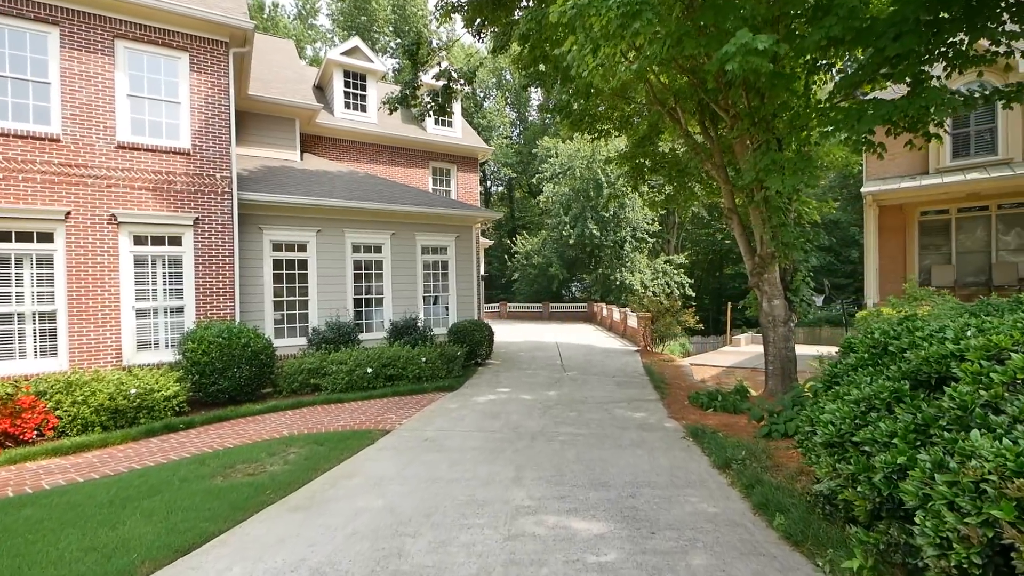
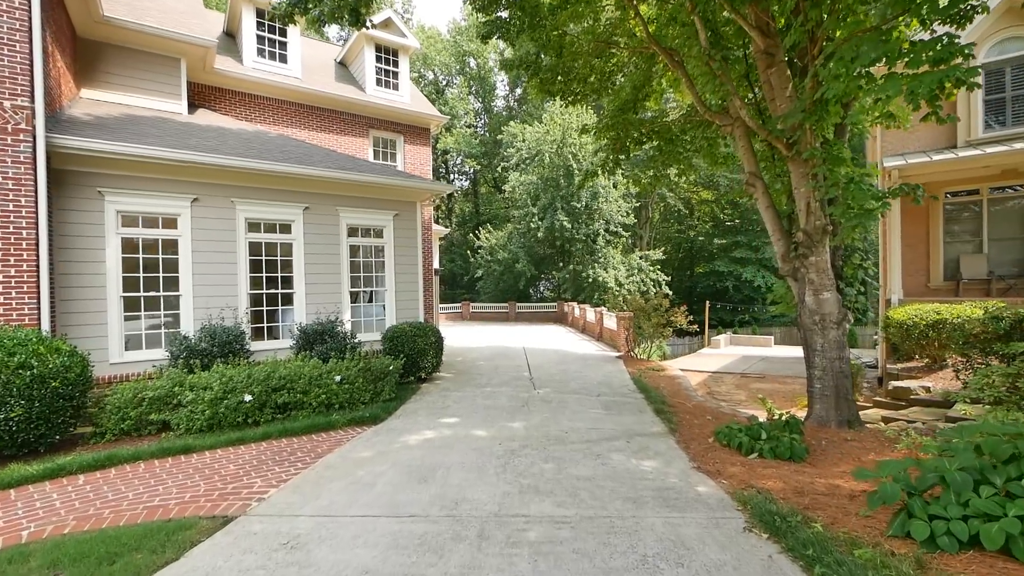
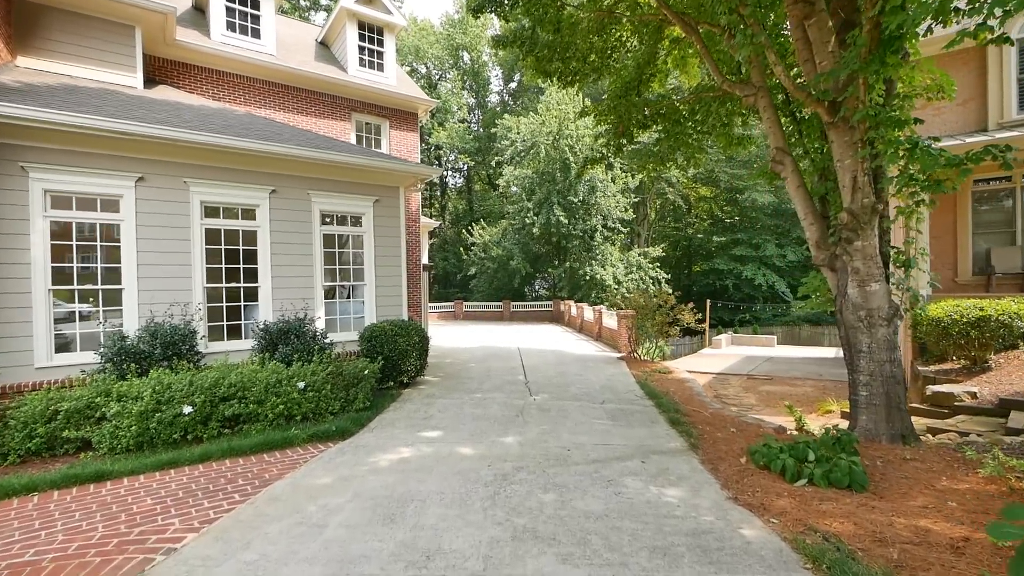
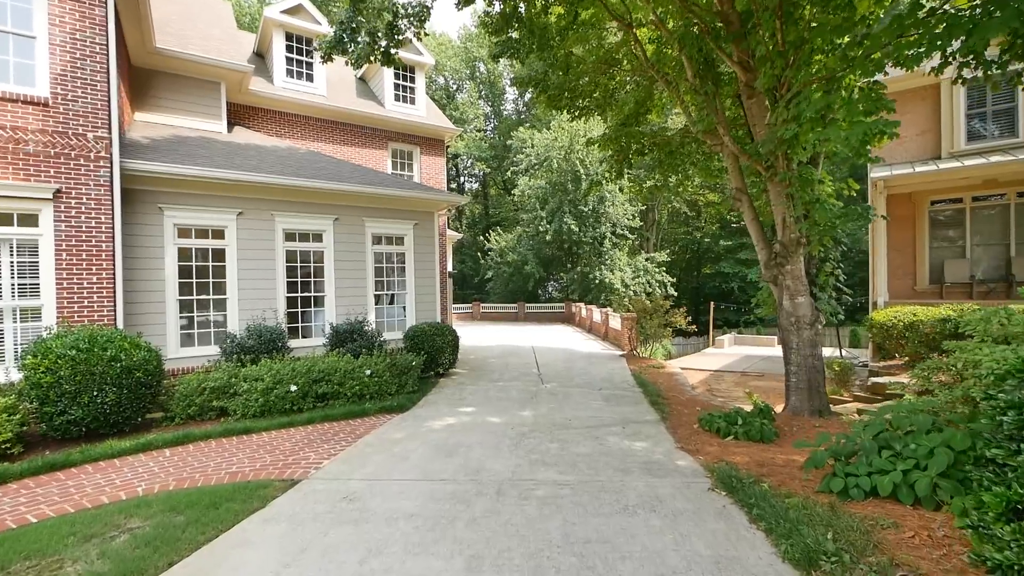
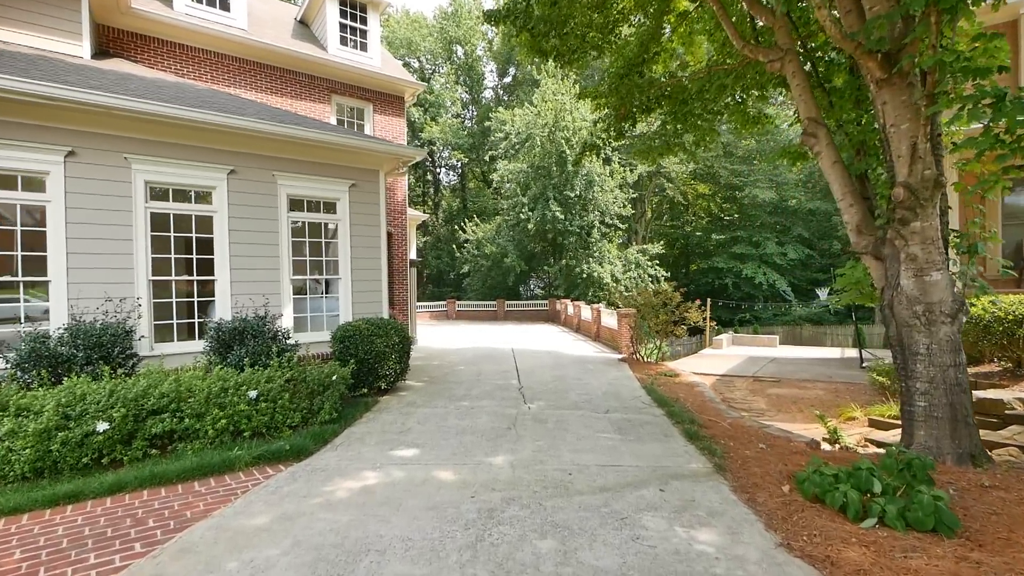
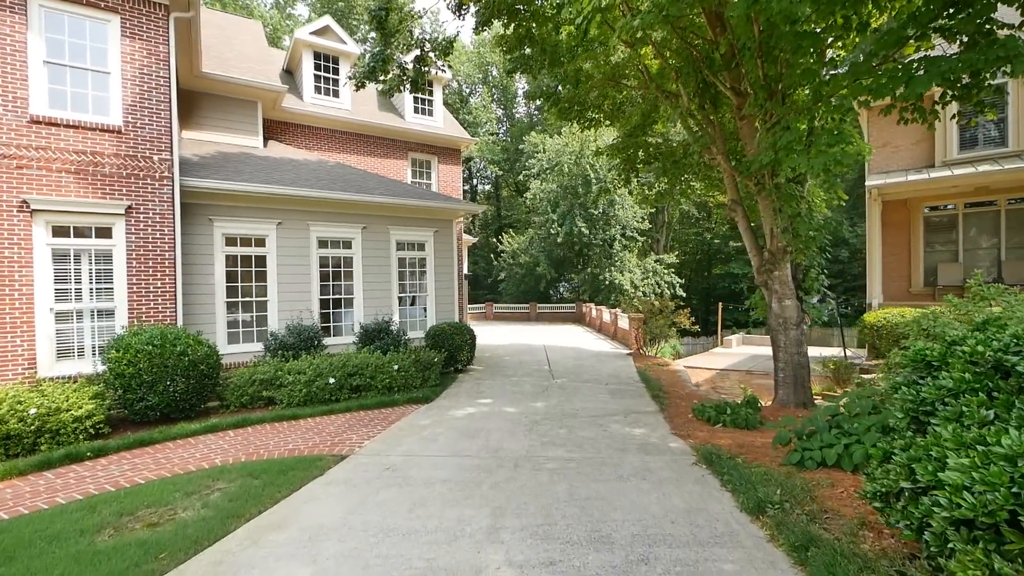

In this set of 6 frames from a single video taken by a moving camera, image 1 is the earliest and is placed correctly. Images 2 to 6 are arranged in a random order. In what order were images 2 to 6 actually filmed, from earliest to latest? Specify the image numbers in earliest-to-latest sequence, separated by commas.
6, 4, 2, 3, 5
